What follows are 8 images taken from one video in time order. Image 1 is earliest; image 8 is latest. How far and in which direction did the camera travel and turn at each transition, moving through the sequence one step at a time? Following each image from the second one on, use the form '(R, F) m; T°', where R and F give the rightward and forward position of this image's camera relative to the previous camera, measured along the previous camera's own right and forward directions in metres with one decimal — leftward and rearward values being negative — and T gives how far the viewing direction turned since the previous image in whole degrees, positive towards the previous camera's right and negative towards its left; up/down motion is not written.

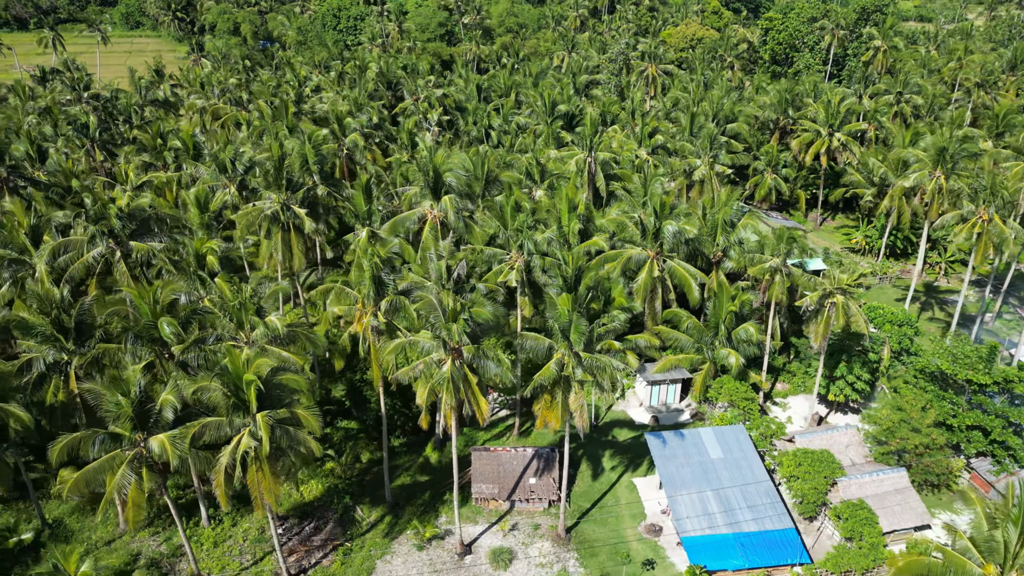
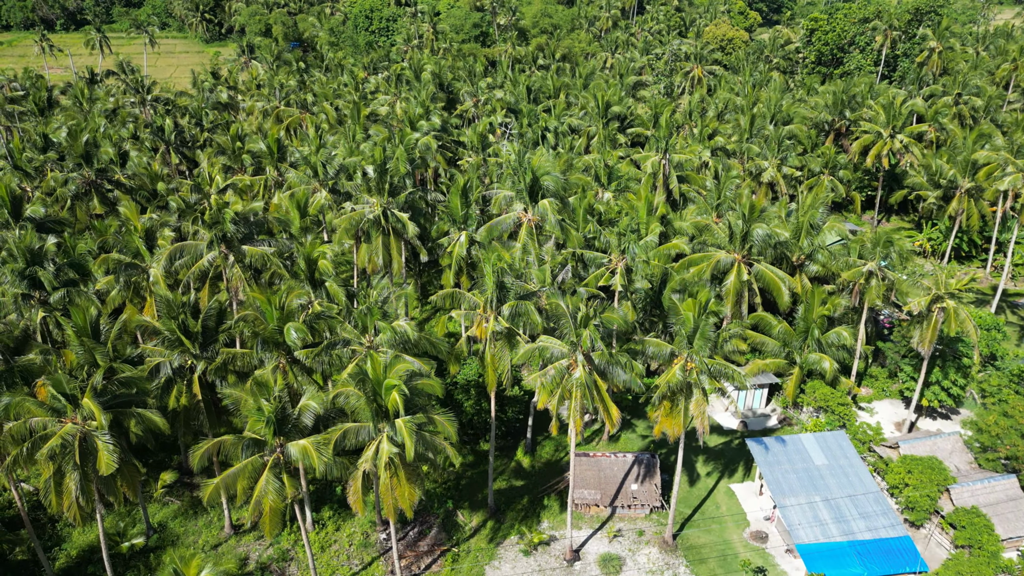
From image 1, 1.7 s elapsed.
(-3.9, +0.1) m; -1°
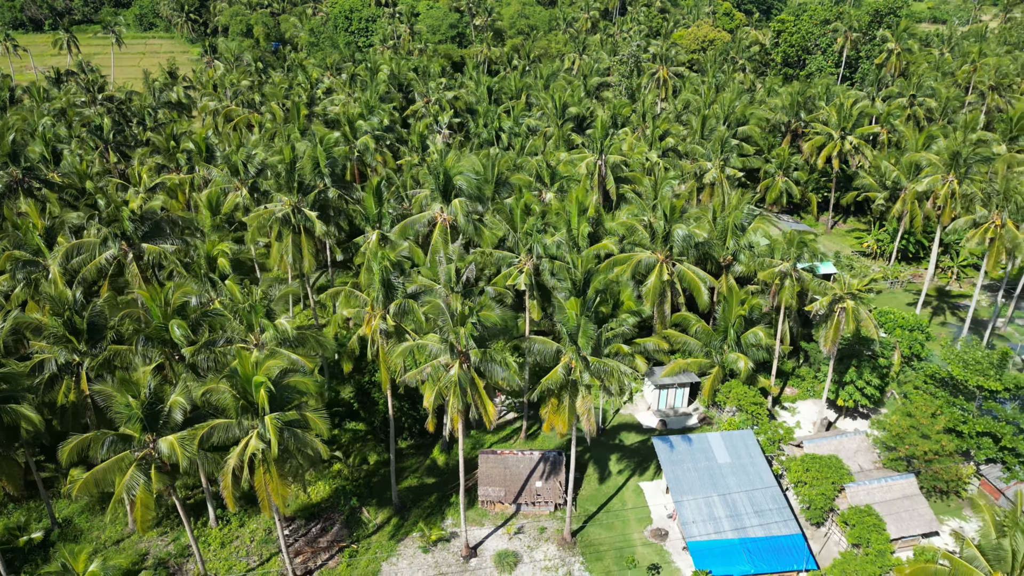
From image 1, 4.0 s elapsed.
(+4.0, -0.2) m; 0°
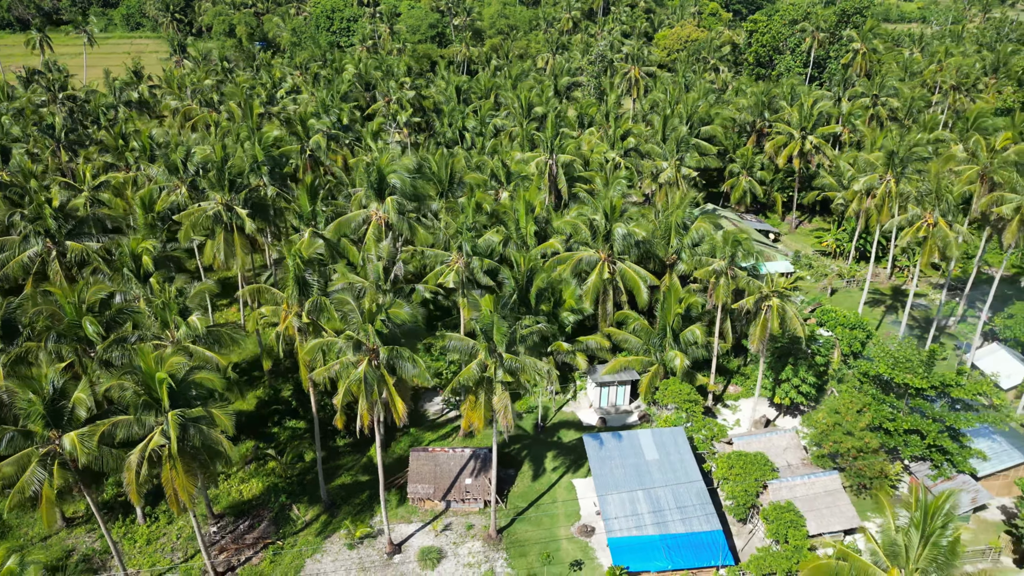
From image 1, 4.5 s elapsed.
(+2.9, -0.1) m; 0°
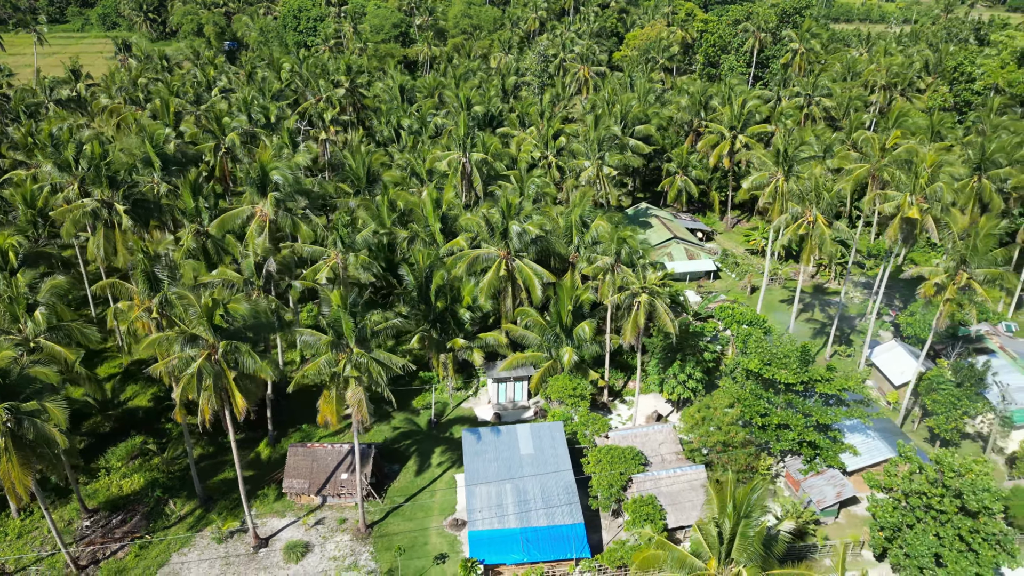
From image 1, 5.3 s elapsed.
(+5.1, -0.2) m; 0°
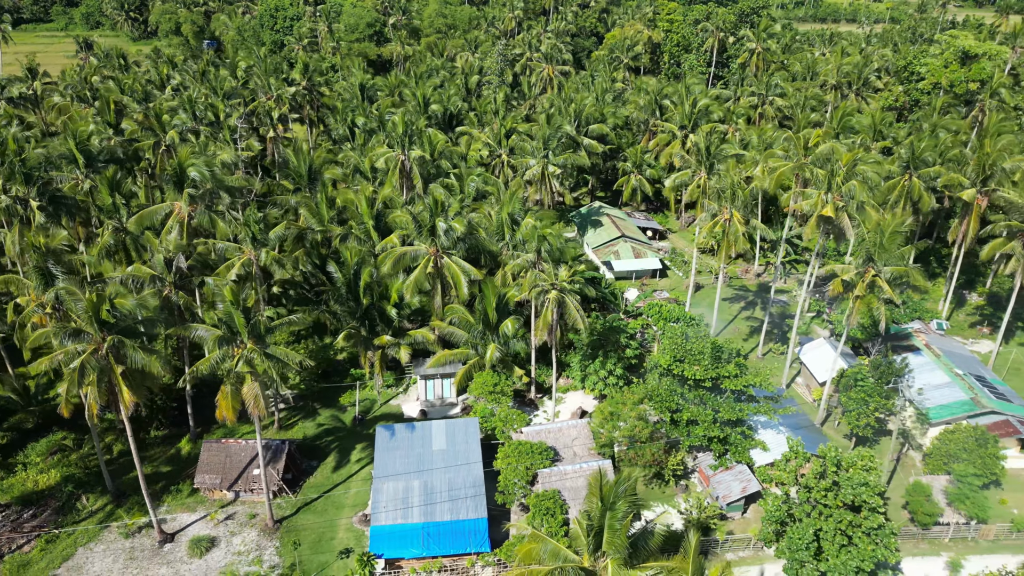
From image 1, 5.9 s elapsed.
(+3.6, -0.1) m; 0°
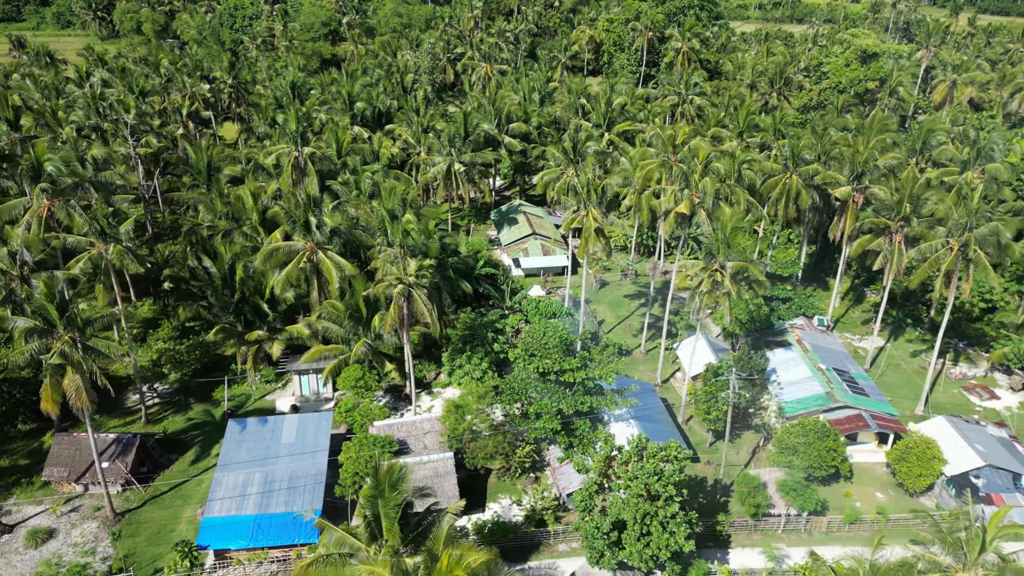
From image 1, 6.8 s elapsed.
(+6.3, -0.3) m; 0°
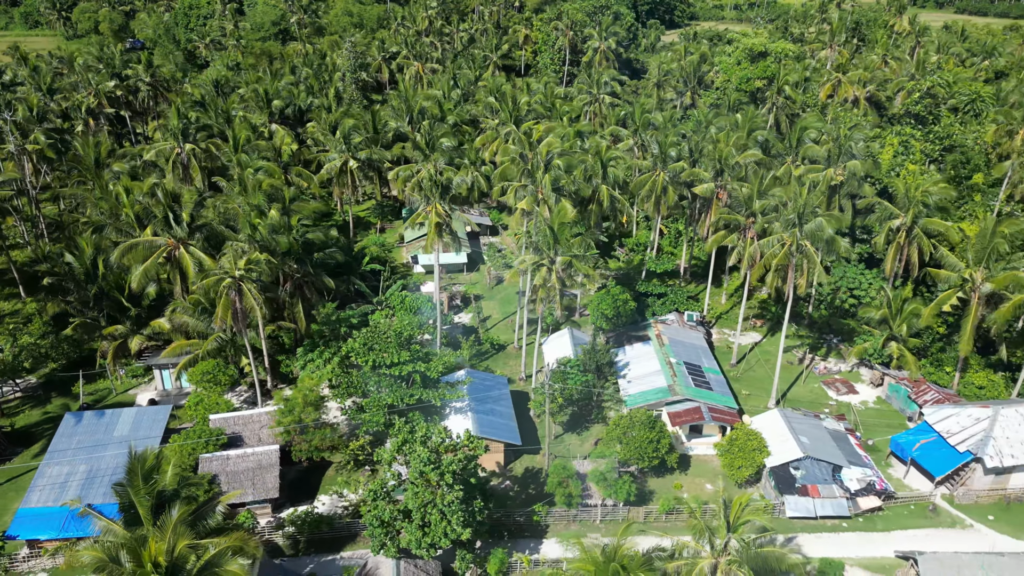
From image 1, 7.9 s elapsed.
(+7.1, -0.3) m; 0°
